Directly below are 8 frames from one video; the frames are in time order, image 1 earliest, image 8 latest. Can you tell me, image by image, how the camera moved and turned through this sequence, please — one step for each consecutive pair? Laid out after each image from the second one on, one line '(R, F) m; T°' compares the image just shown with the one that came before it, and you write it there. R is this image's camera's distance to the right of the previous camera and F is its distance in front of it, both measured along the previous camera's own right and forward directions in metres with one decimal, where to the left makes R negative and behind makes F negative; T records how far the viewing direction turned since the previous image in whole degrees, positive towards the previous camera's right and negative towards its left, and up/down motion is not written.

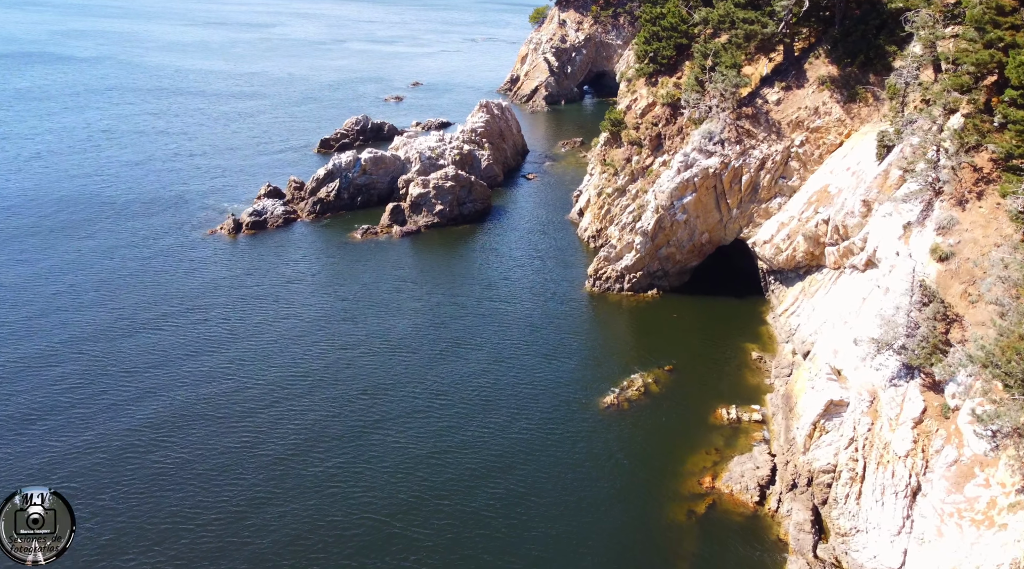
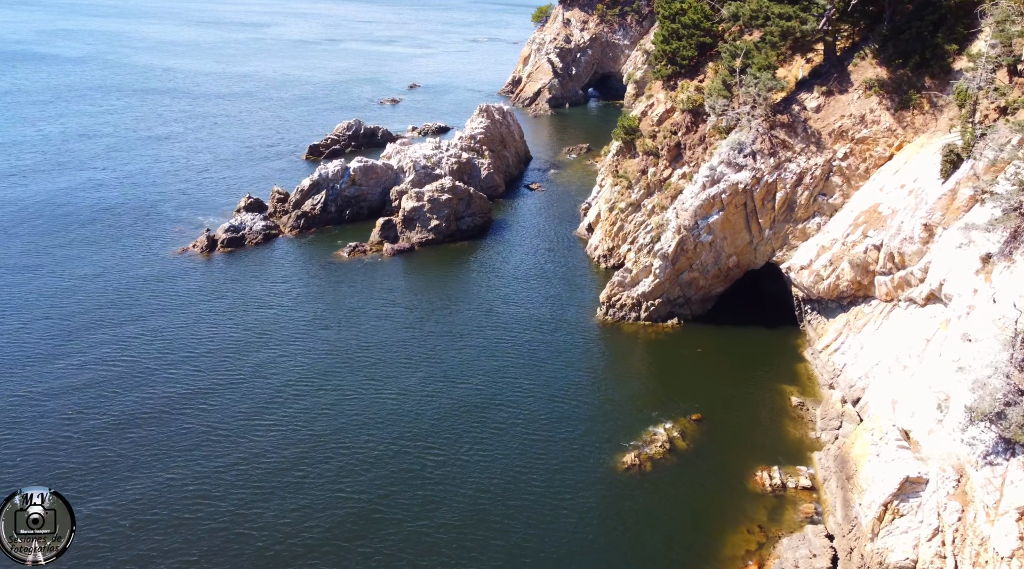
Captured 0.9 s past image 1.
(-0.2, +8.1) m; 0°
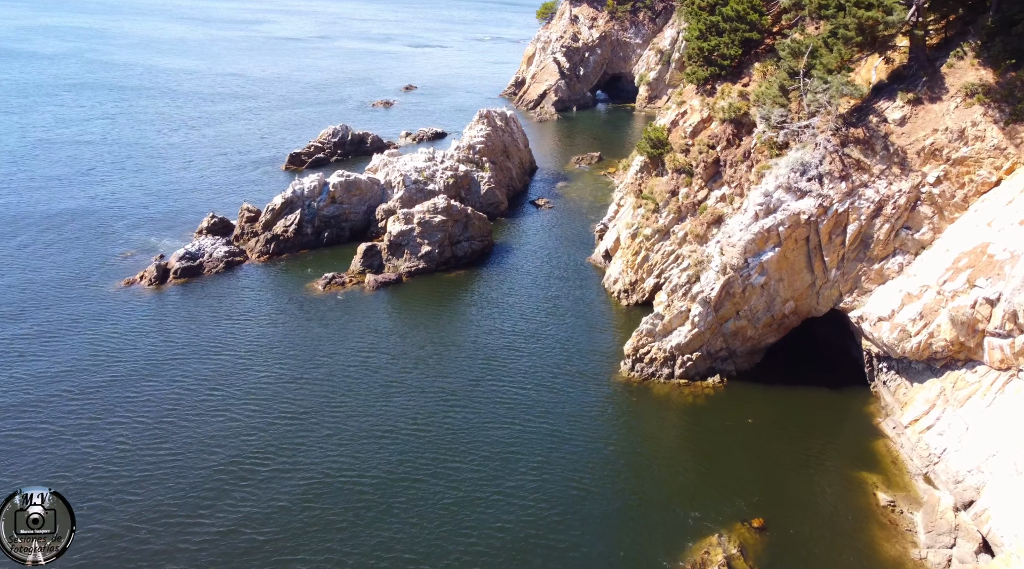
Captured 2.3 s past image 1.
(-0.3, +12.0) m; 0°
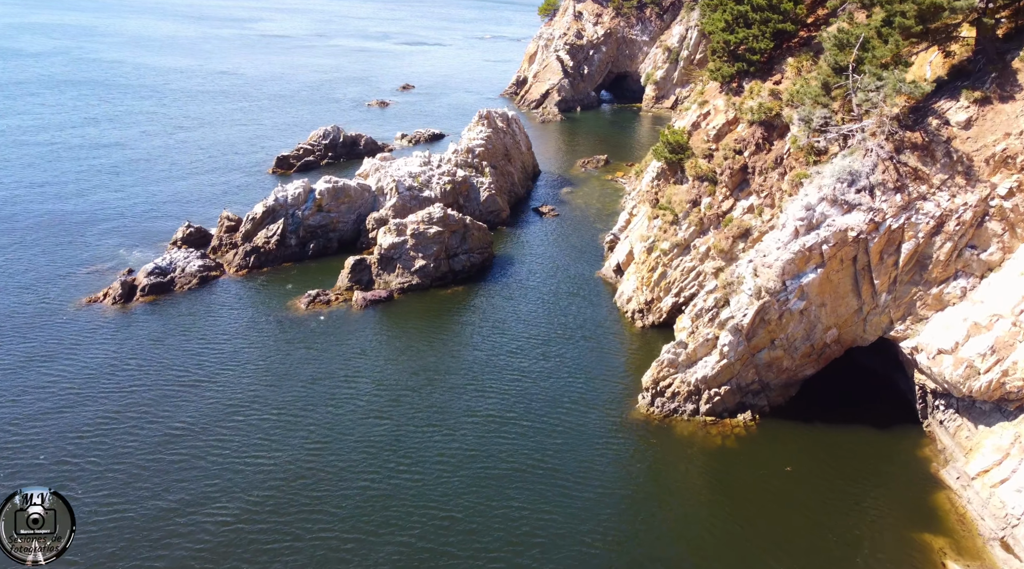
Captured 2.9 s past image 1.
(-0.2, +6.4) m; 0°
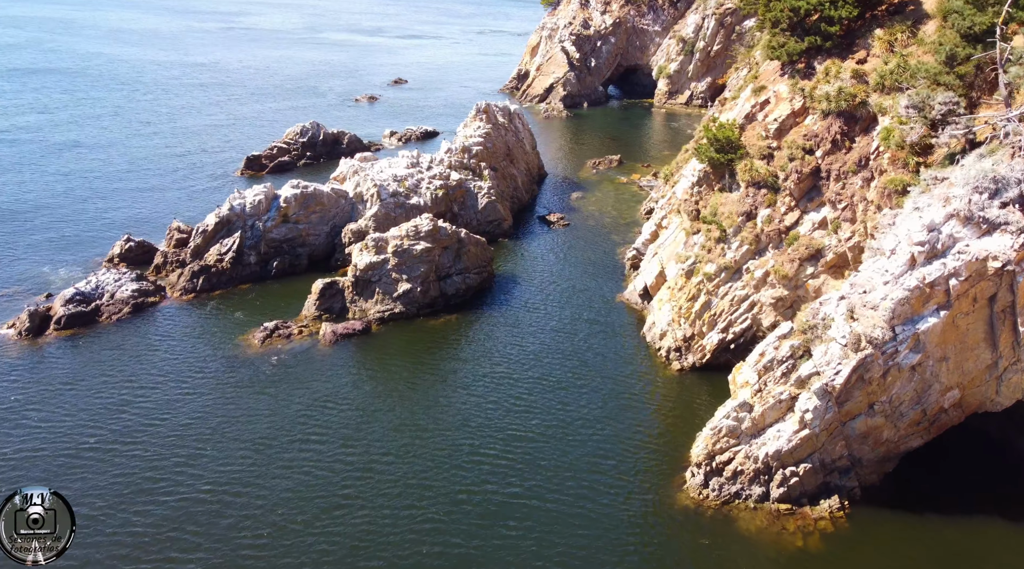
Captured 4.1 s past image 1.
(-0.4, +11.9) m; 0°
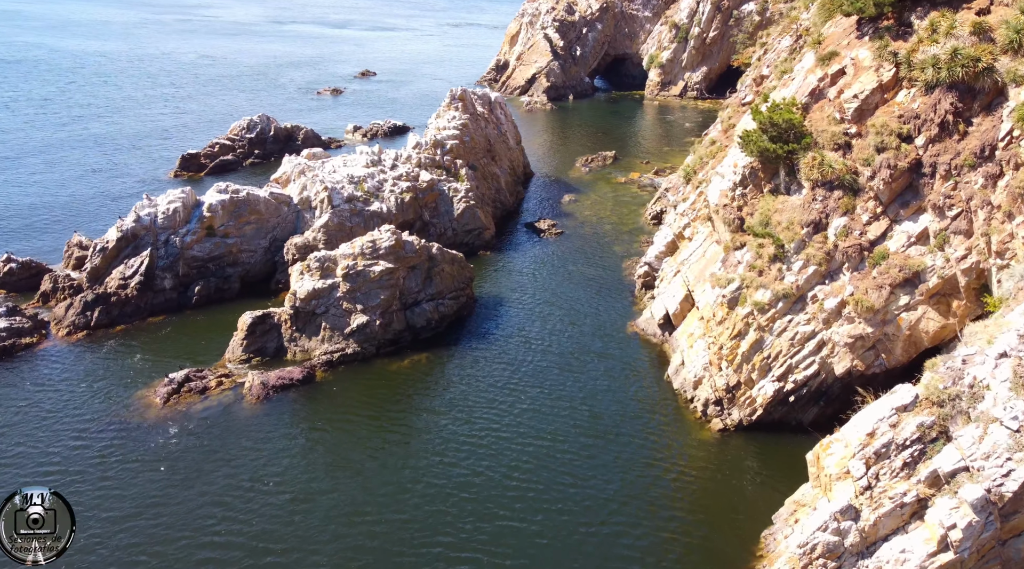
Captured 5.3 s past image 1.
(-0.4, +11.8) m; +2°
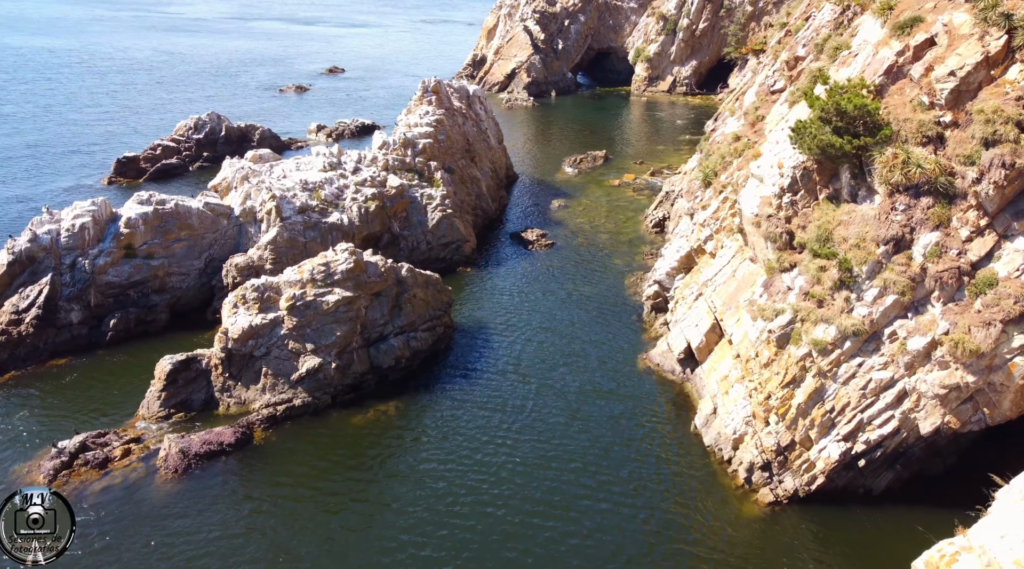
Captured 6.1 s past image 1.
(-0.4, +8.1) m; +2°
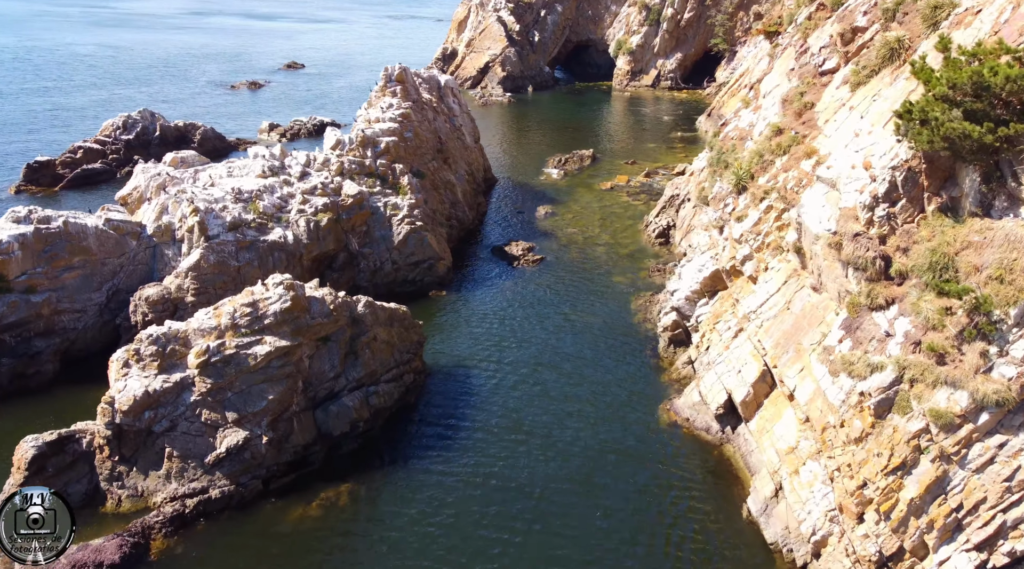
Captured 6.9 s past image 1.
(-0.6, +8.3) m; +2°
